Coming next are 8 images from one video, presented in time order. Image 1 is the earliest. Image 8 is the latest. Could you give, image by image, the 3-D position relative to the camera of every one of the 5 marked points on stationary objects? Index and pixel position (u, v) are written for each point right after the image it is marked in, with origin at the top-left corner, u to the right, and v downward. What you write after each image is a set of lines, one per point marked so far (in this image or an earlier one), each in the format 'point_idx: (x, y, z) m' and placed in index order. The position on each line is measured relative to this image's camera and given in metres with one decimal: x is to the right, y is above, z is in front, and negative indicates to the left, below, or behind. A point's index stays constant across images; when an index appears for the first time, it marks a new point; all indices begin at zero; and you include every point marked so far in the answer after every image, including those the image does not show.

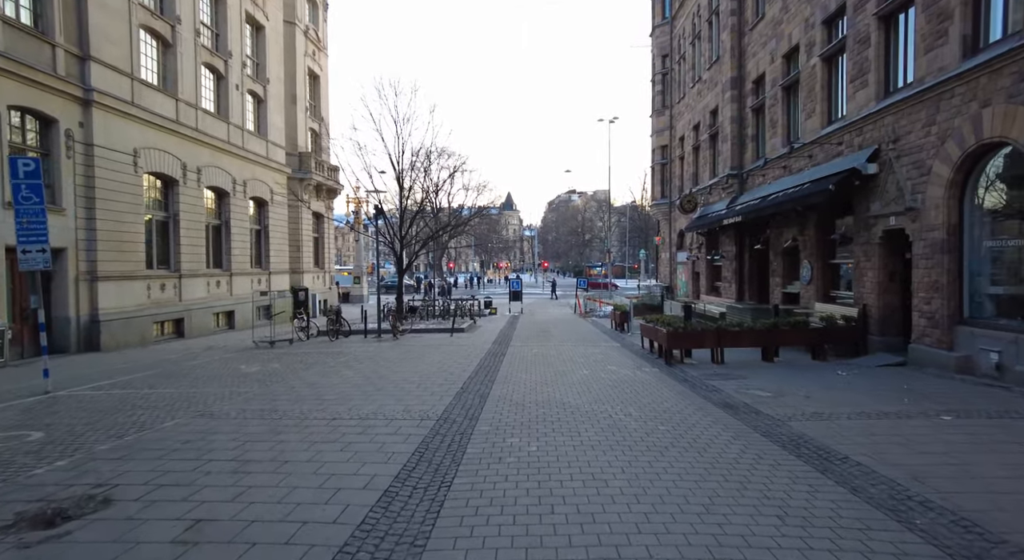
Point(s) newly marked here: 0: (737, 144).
0: (+8.0, +4.8, +19.8) m
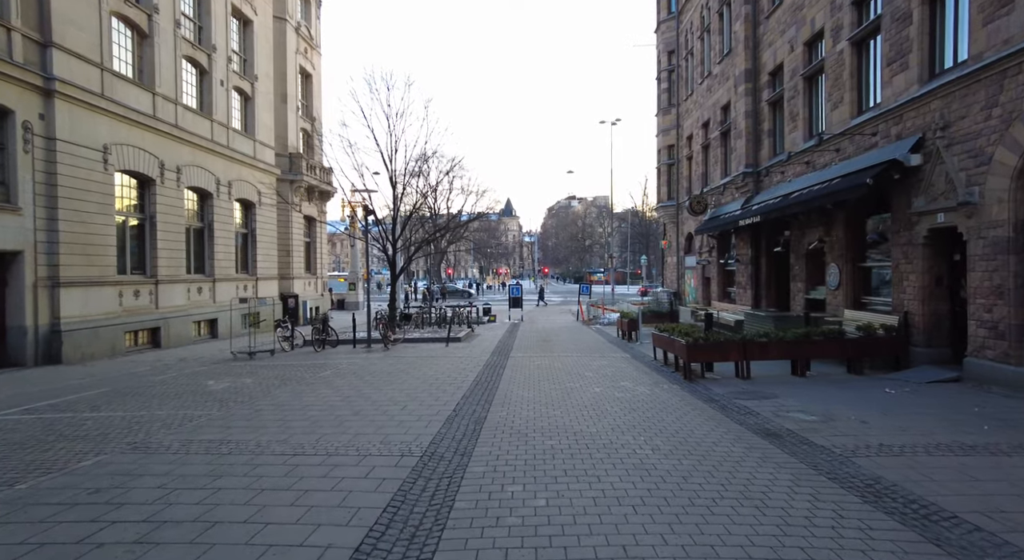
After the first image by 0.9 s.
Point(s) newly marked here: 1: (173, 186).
0: (+8.0, +4.6, +18.6) m
1: (-11.6, +3.2, +19.2) m
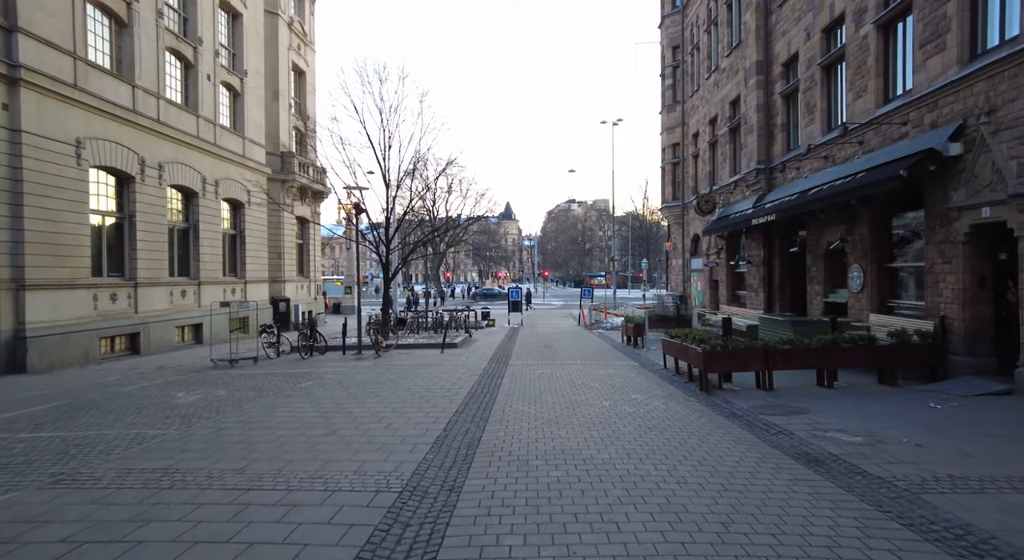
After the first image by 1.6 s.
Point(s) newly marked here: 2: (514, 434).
0: (+8.0, +4.5, +17.6) m
1: (-11.7, +3.2, +18.3) m
2: (0.0, -1.9, +6.9) m
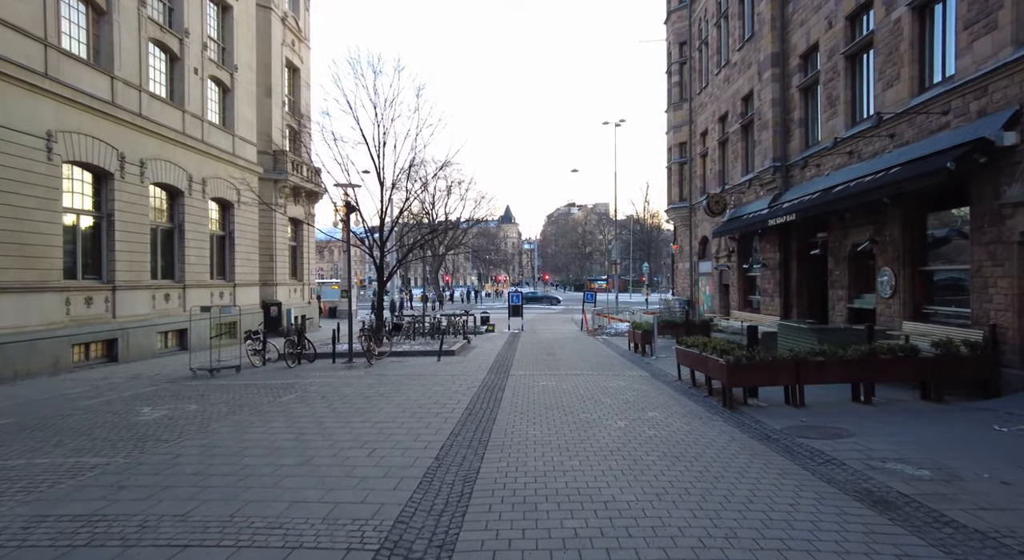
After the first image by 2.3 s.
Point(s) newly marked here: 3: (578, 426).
0: (+8.0, +4.4, +16.7) m
1: (-11.6, +3.1, +17.3) m
2: (+0.1, -1.9, +5.9) m
3: (+0.9, -2.0, +7.6) m
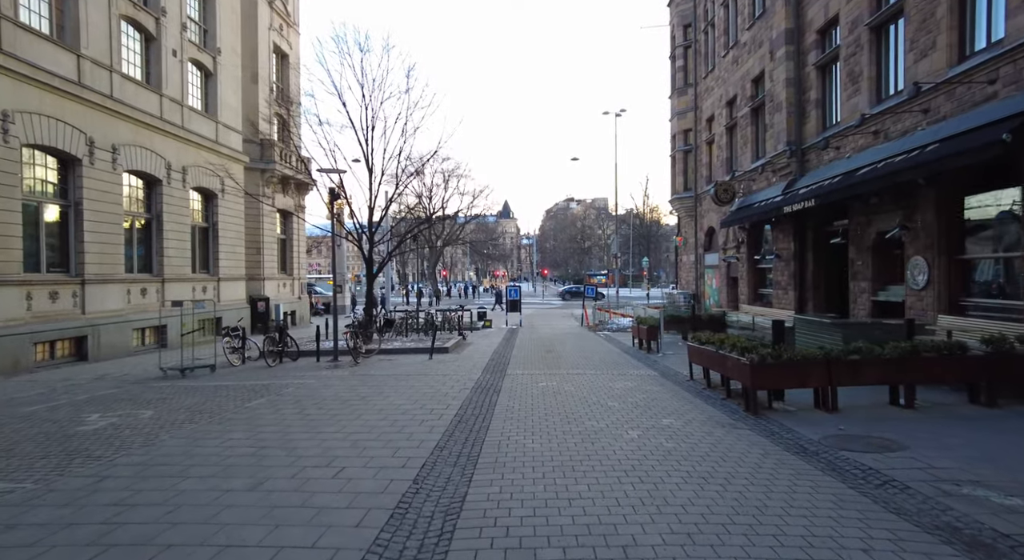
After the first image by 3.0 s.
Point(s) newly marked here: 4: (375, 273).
0: (+7.9, +4.6, +15.6) m
1: (-11.7, +3.3, +16.2) m
2: (0.0, -1.8, +4.8) m
3: (+0.8, -1.9, +6.6) m
4: (-4.5, +0.2, +18.4) m
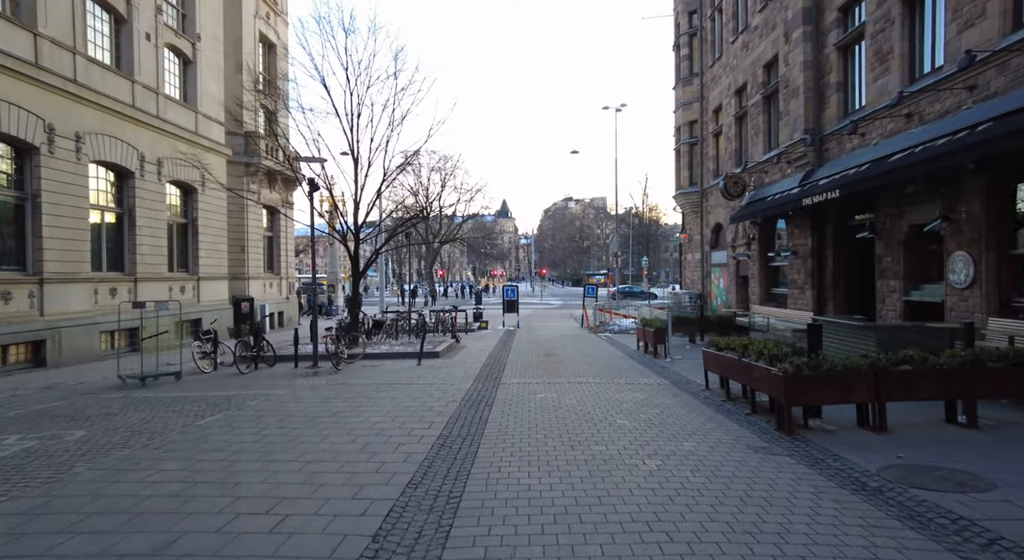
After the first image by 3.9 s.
0: (+7.8, +4.7, +14.5) m
1: (-11.8, +3.3, +15.0) m
2: (-0.1, -1.8, +3.7) m
3: (+0.8, -1.8, +5.4) m
4: (-4.6, +0.2, +17.2) m
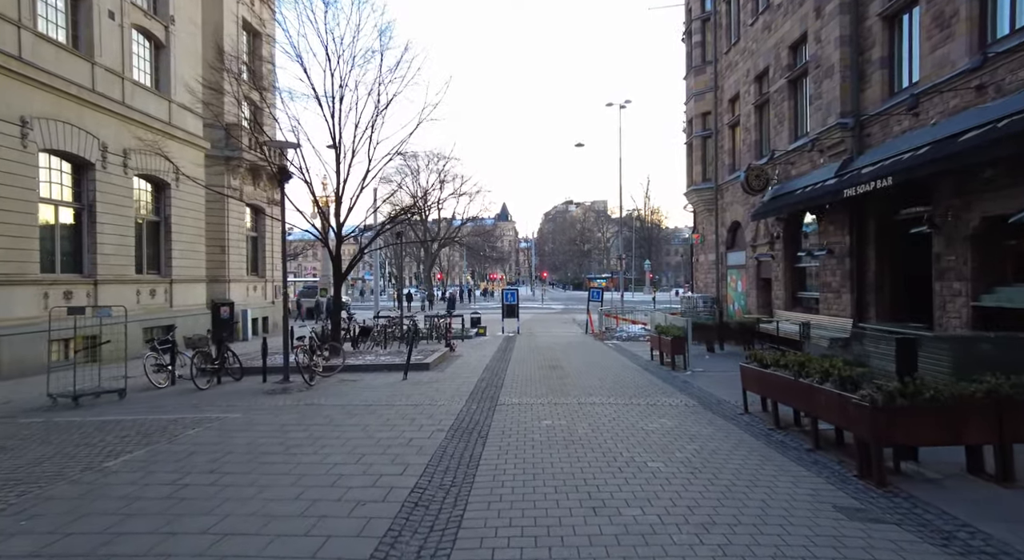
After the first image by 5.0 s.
0: (+7.8, +4.6, +12.8) m
1: (-11.8, +3.2, +13.3) m
2: (-0.1, -1.7, +2.0) m
3: (+0.7, -1.8, +3.7) m
4: (-4.6, +0.2, +15.5) m
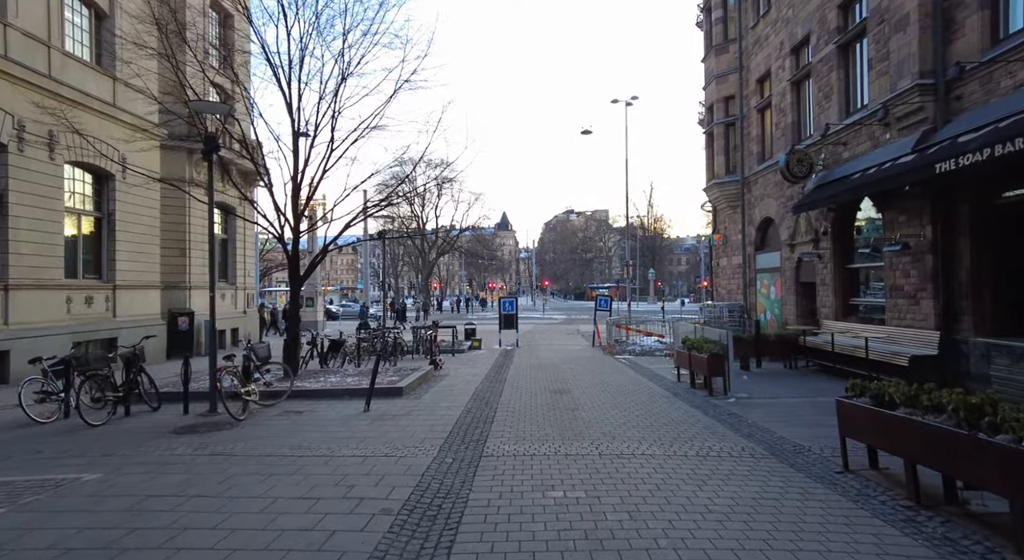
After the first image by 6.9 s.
0: (+7.7, +4.6, +10.2) m
1: (-11.9, +3.2, +10.7) m
2: (-0.2, -1.6, -0.7) m
3: (+0.6, -1.7, +1.0) m
4: (-4.7, +0.1, +12.8) m
